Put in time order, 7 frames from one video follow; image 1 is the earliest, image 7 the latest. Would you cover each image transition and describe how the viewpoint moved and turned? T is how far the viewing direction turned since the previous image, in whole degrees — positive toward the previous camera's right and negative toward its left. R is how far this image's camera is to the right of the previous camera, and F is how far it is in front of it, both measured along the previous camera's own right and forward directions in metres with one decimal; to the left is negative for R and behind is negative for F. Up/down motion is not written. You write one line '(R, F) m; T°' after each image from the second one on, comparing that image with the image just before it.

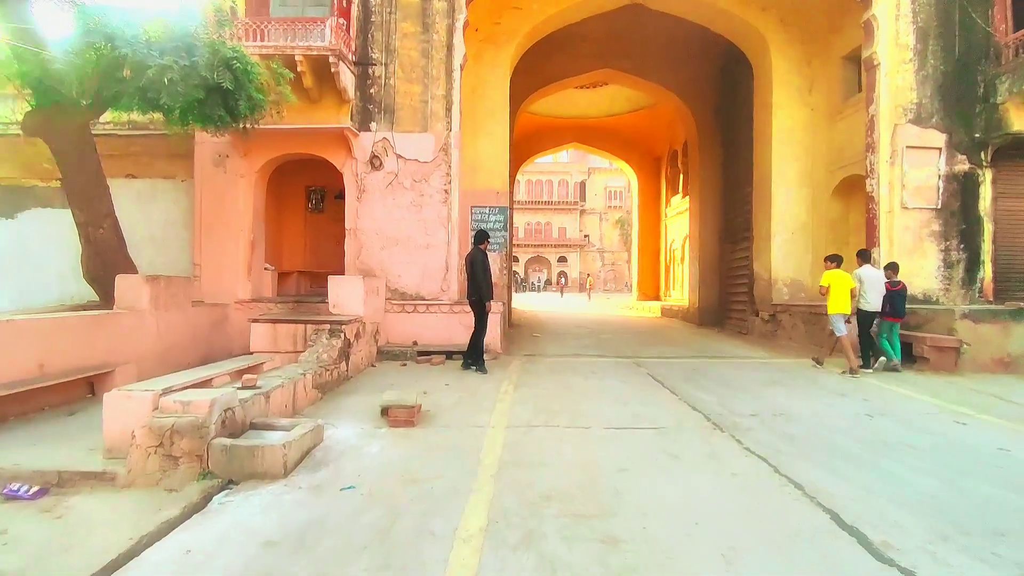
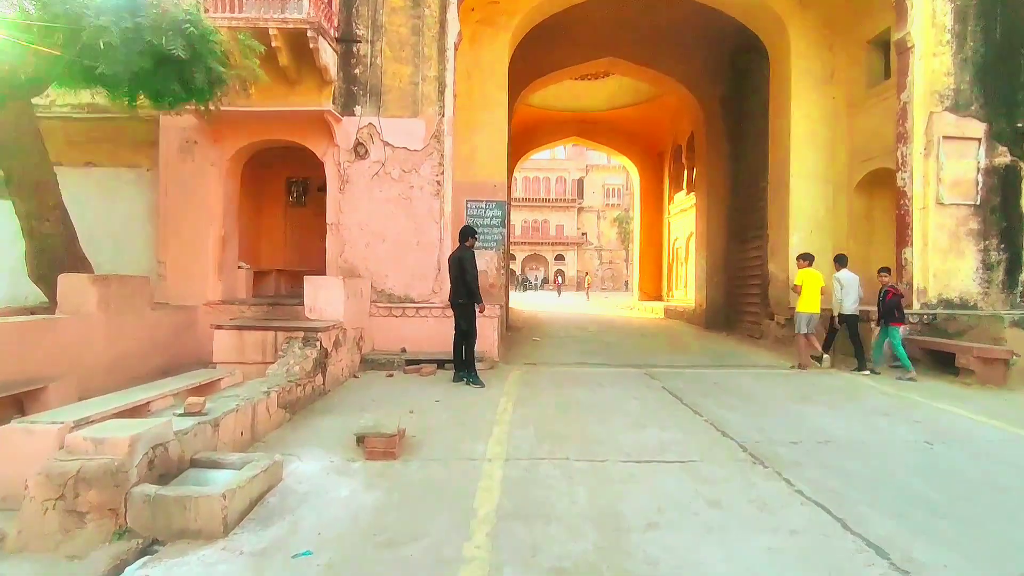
(0.0, +0.7) m; 0°
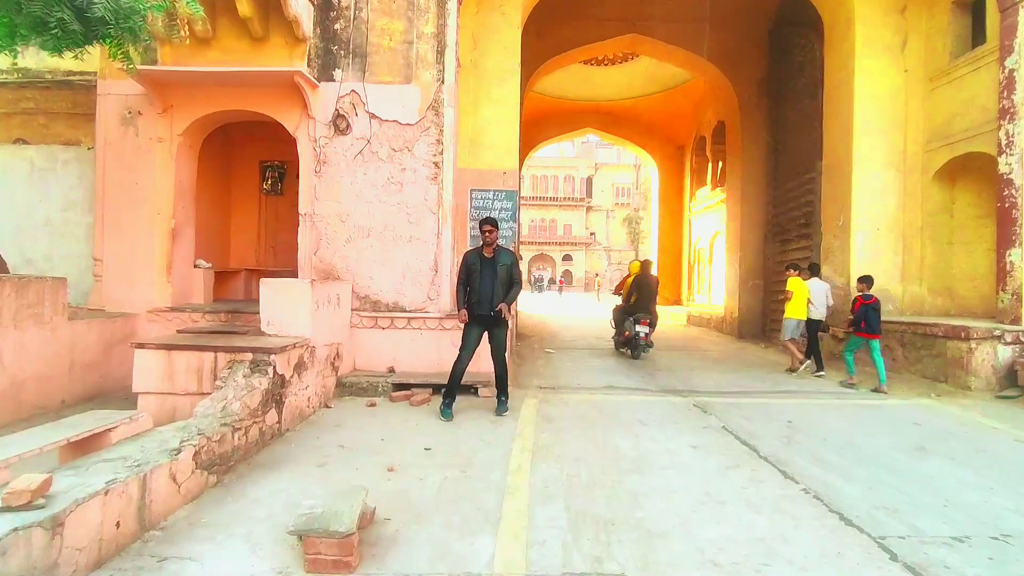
(-0.1, +1.4) m; -1°
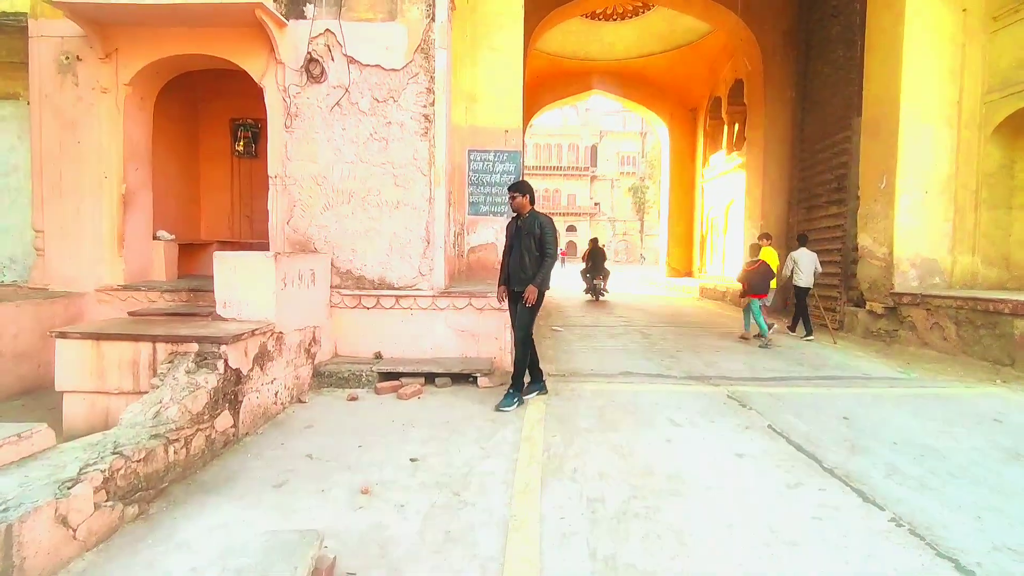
(0.0, +0.8) m; 0°
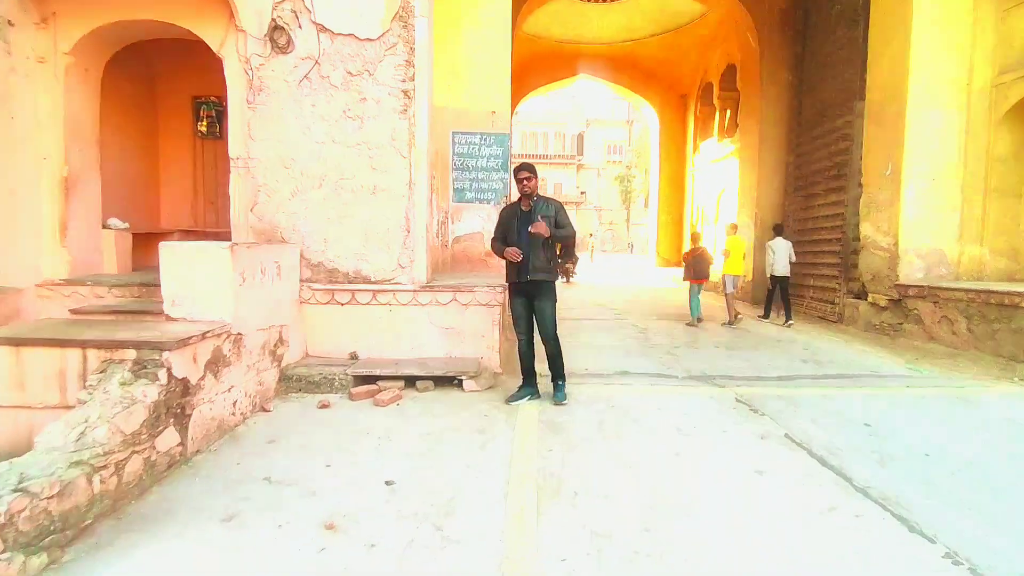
(0.0, +0.4) m; +2°
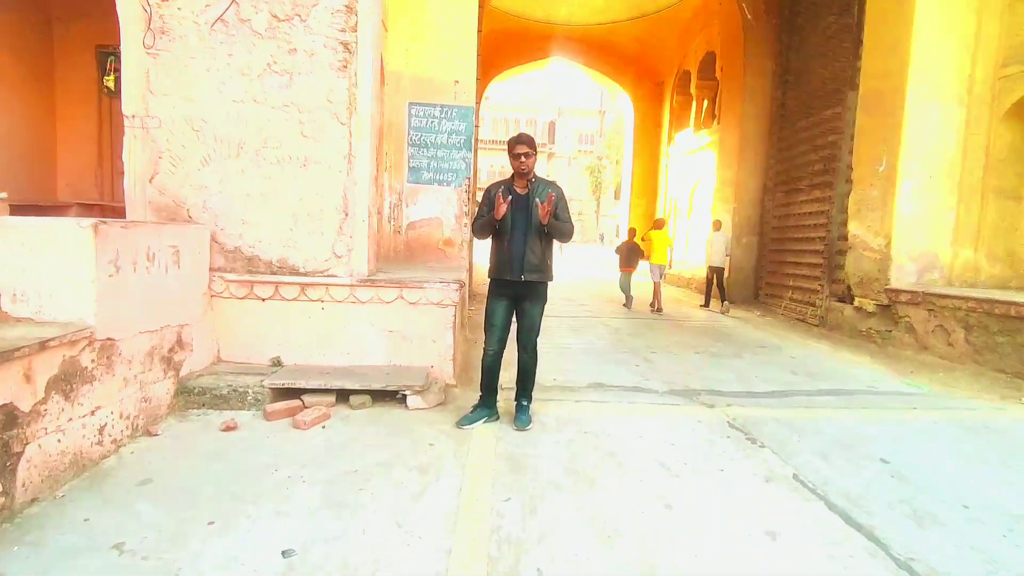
(+0.1, +0.7) m; +3°
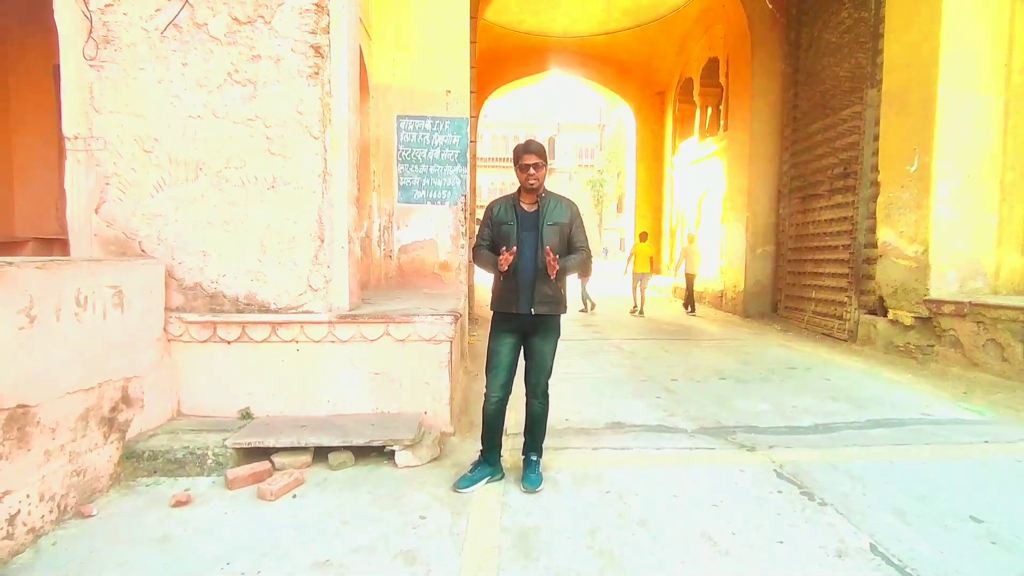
(0.0, +0.5) m; 0°
